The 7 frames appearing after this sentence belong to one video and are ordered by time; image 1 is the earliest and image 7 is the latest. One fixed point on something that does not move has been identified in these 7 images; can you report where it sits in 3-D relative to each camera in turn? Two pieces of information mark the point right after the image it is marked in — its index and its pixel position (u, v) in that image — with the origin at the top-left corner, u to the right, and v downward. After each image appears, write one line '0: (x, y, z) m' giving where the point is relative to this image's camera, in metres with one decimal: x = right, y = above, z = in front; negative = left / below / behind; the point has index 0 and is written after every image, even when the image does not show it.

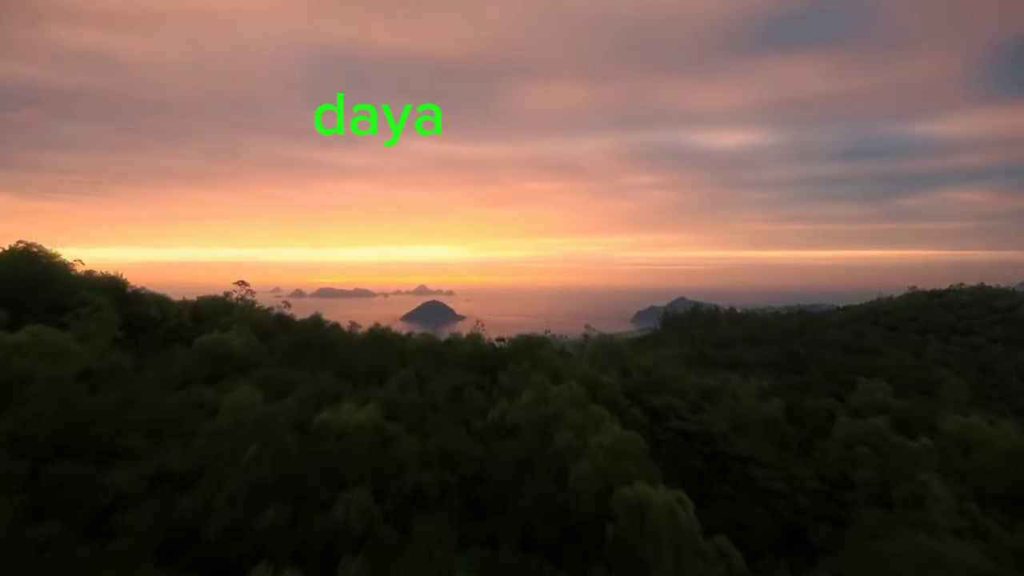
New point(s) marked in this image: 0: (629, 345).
0: (+2.5, -1.7, +16.6) m
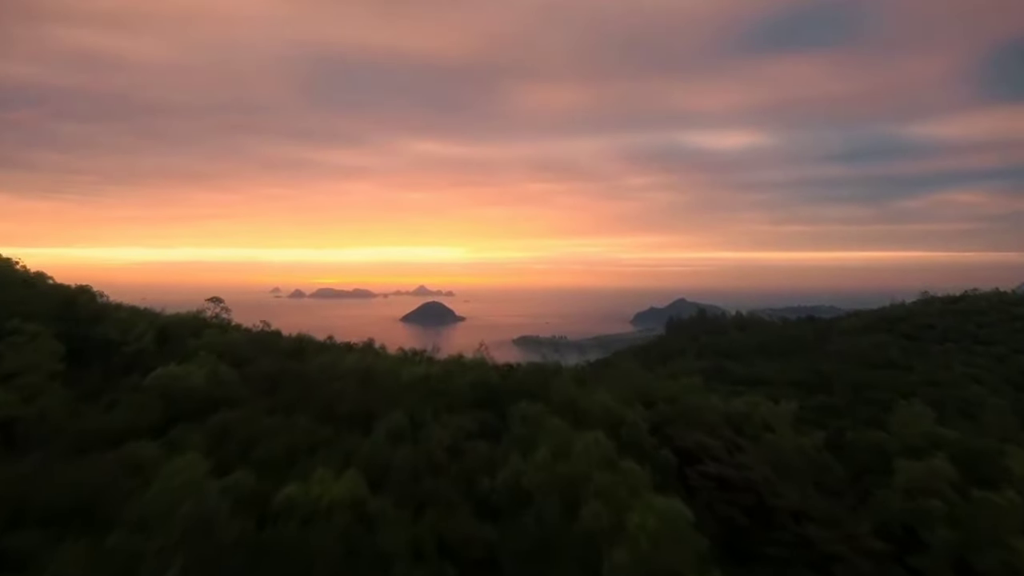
0: (+2.6, -1.9, +15.5) m
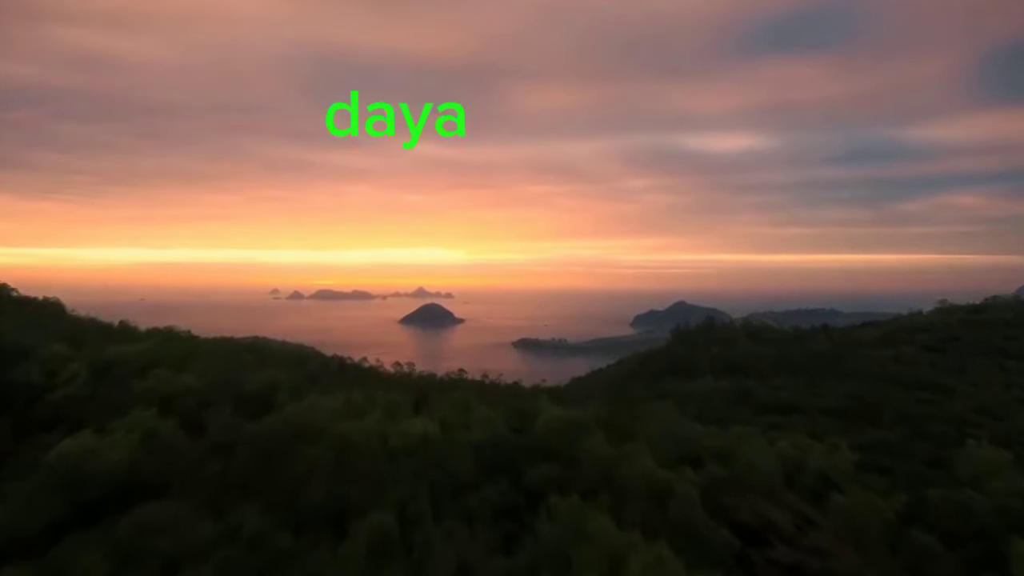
0: (+2.7, -2.2, +14.1) m
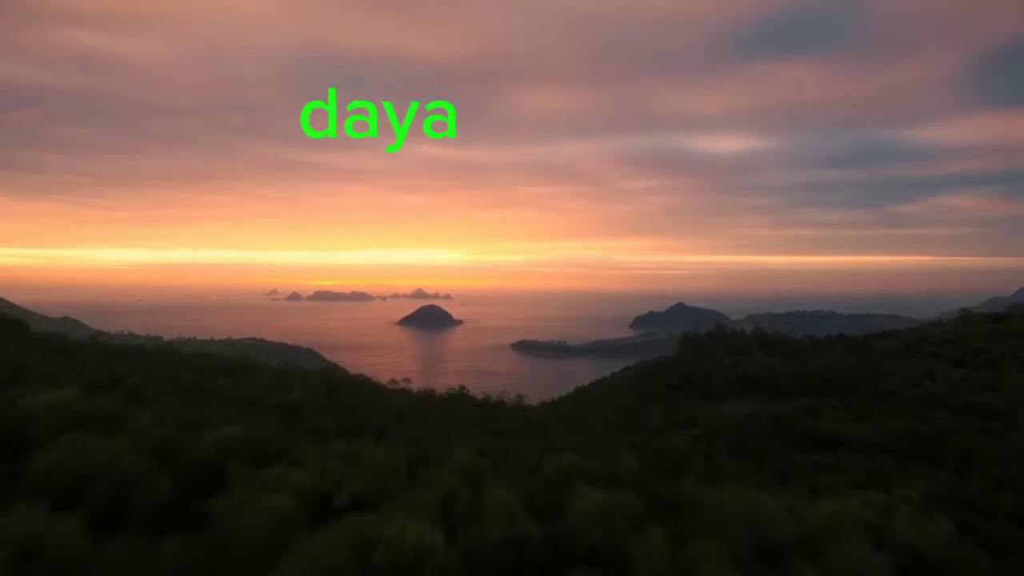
0: (+2.9, -2.4, +12.6) m
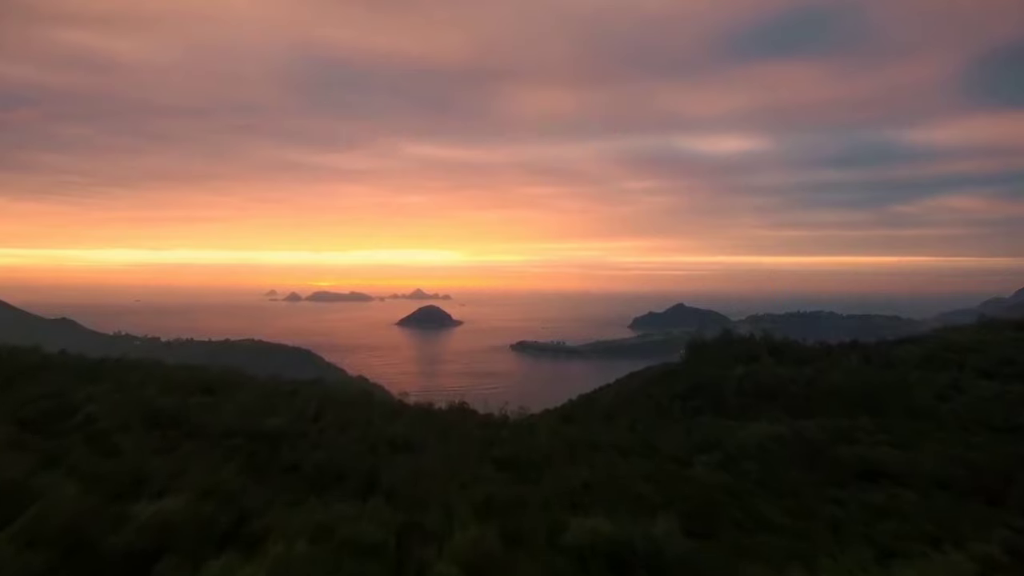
0: (+3.0, -2.6, +11.4) m
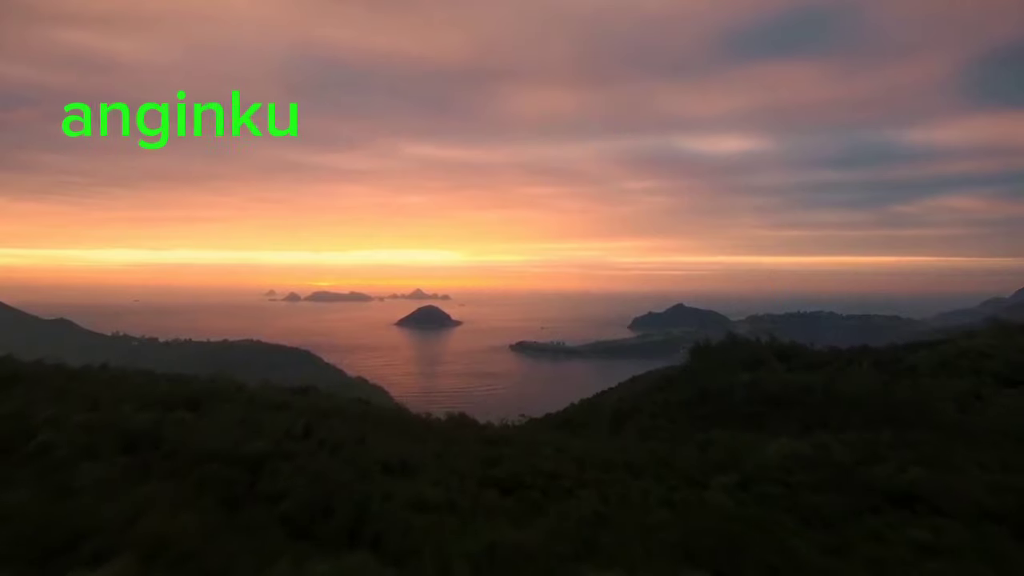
0: (+3.0, -2.8, +10.5) m
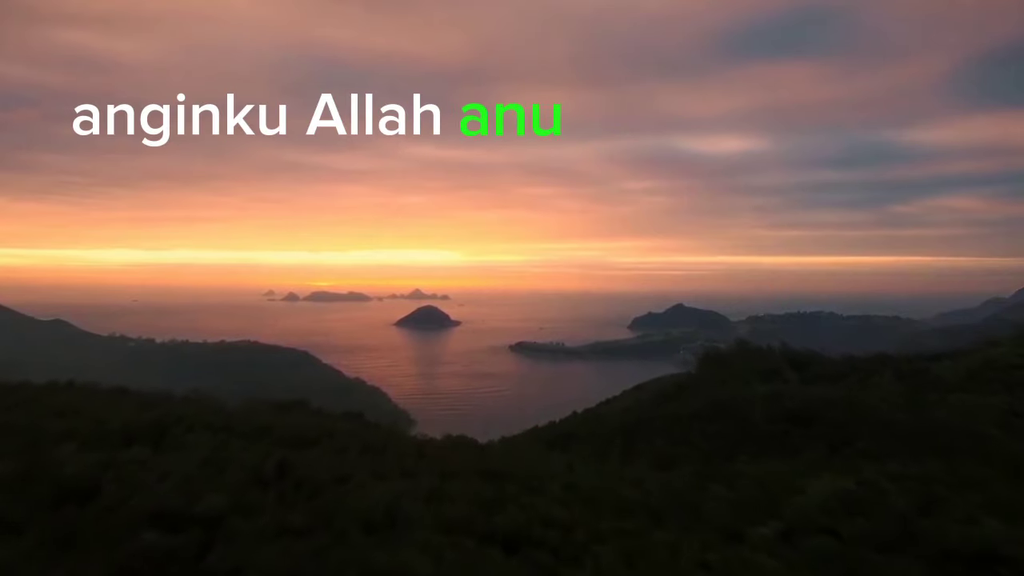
0: (+3.1, -3.0, +9.0) m
